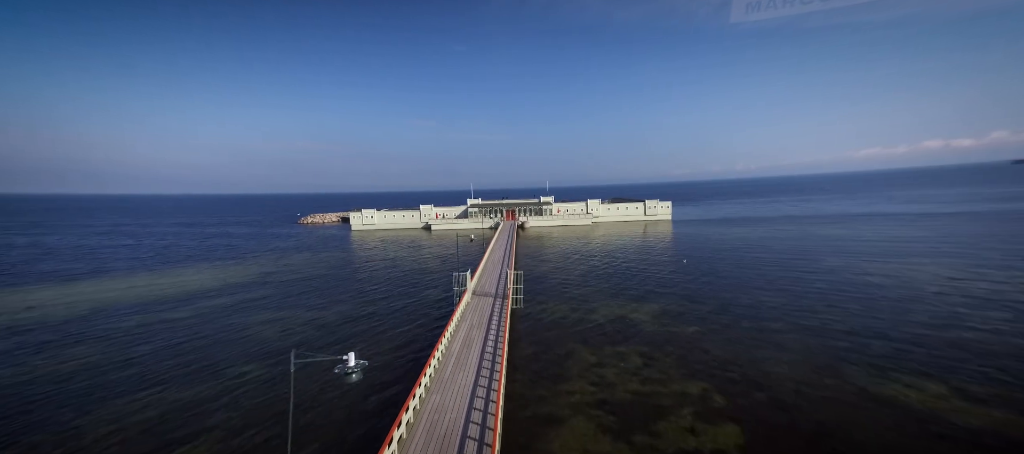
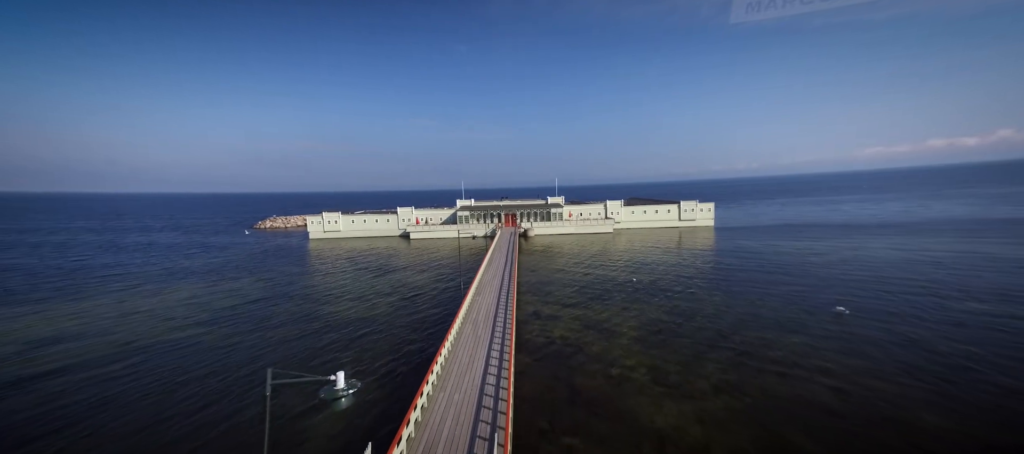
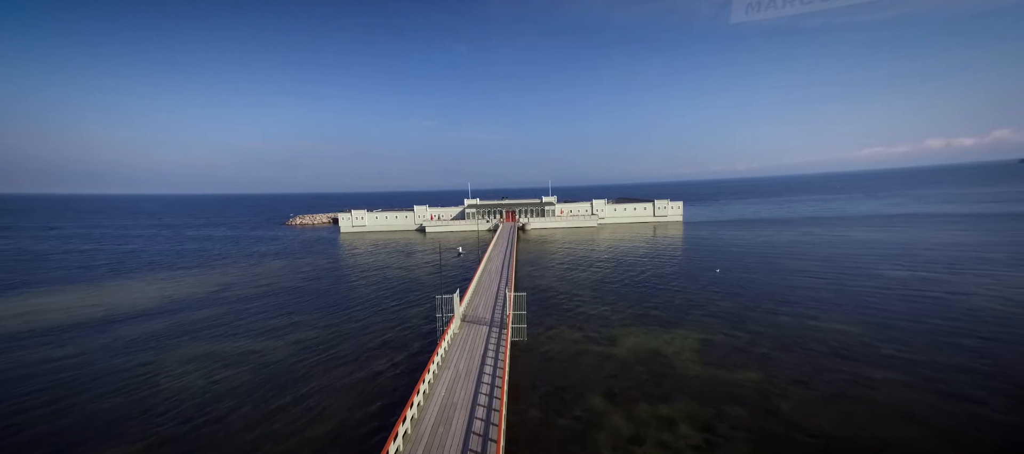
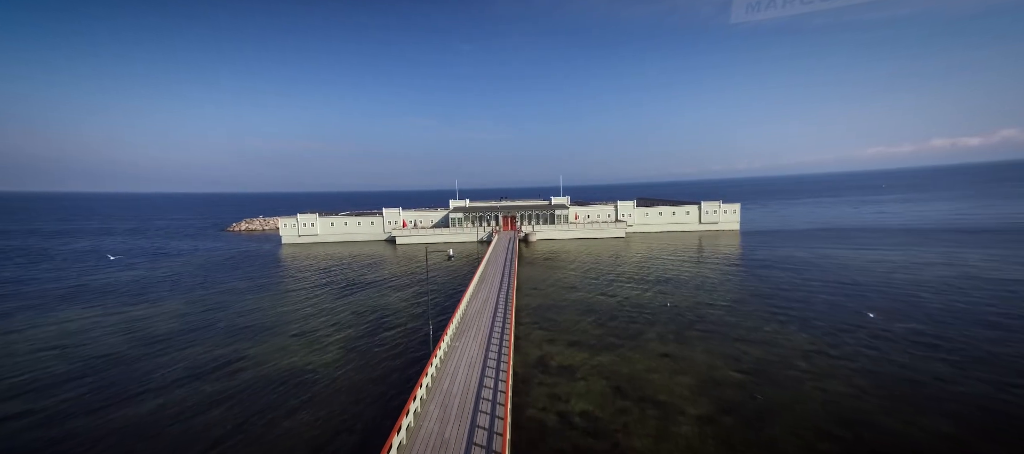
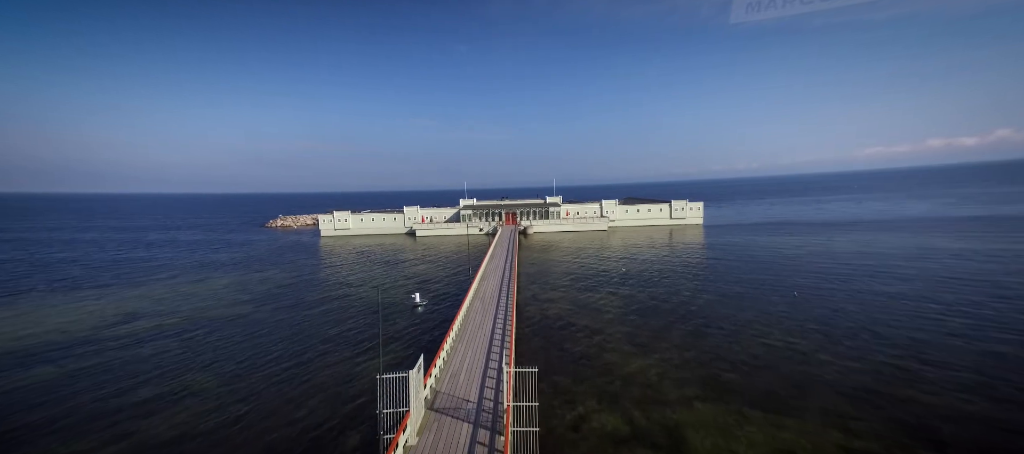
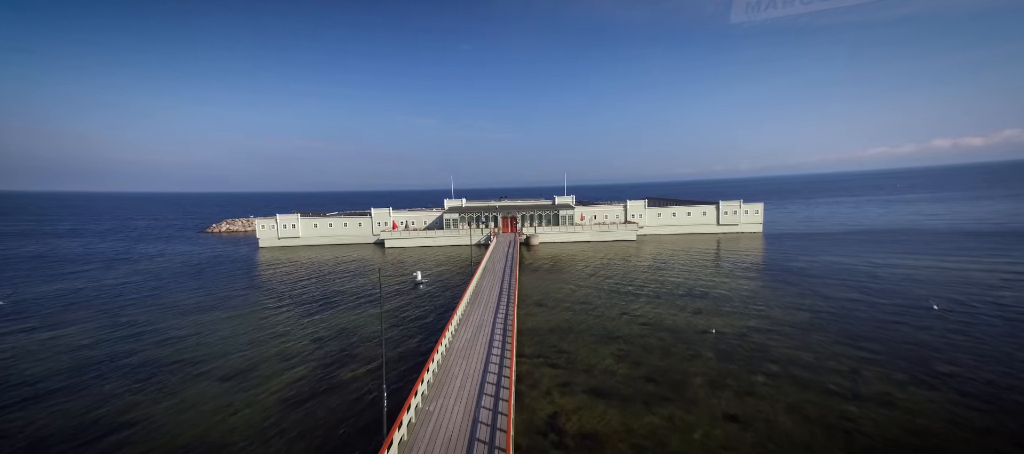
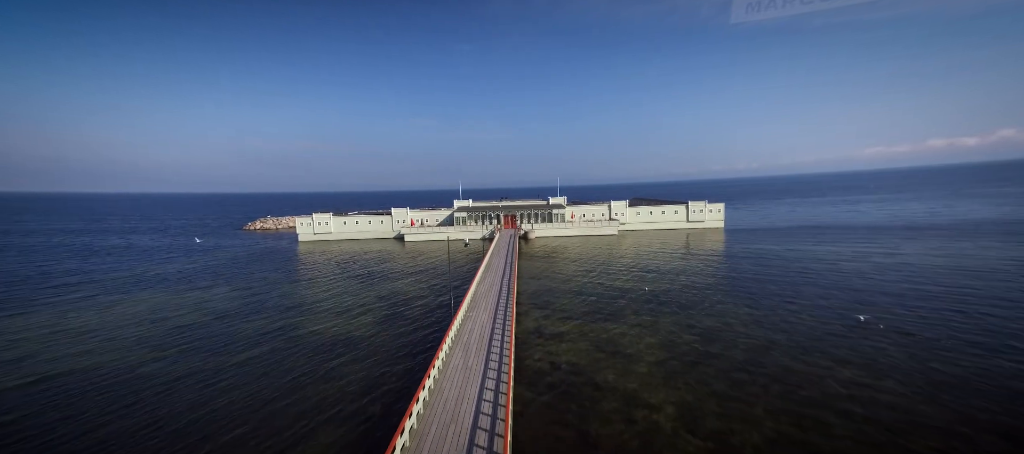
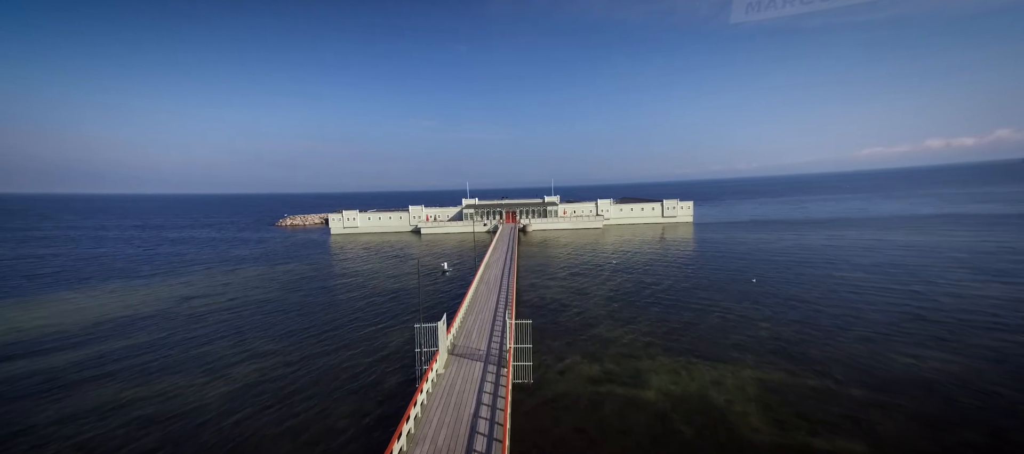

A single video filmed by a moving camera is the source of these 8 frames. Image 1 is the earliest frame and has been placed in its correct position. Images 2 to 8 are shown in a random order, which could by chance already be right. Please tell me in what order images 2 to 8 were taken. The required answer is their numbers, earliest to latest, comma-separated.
3, 8, 5, 2, 7, 4, 6
